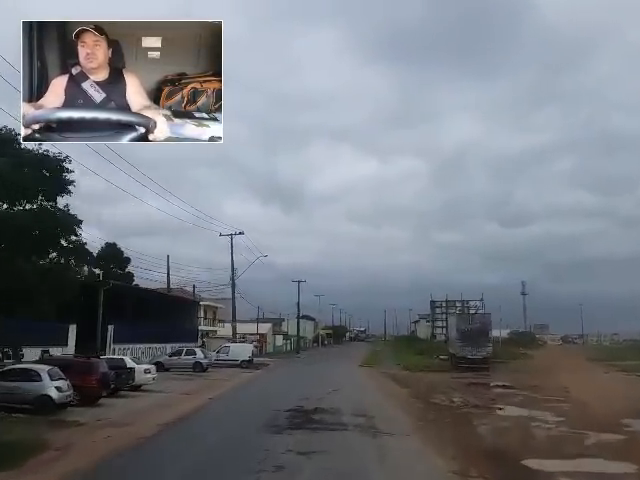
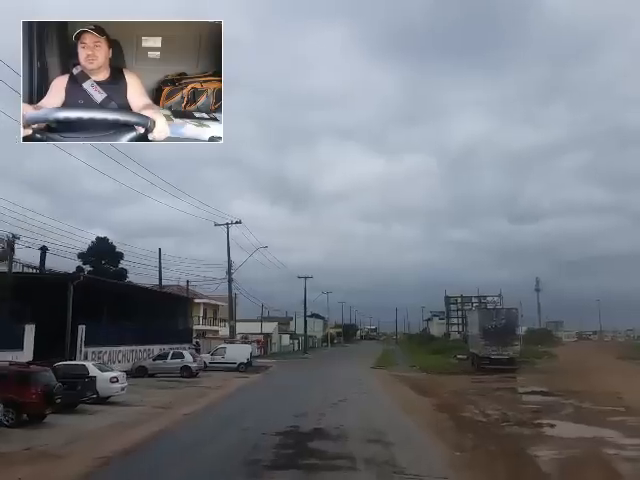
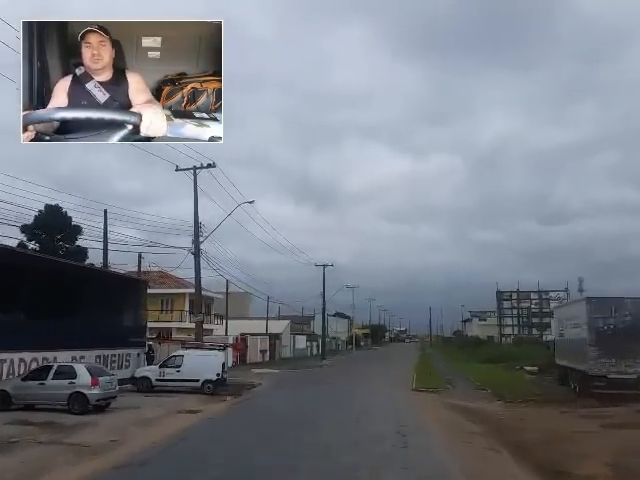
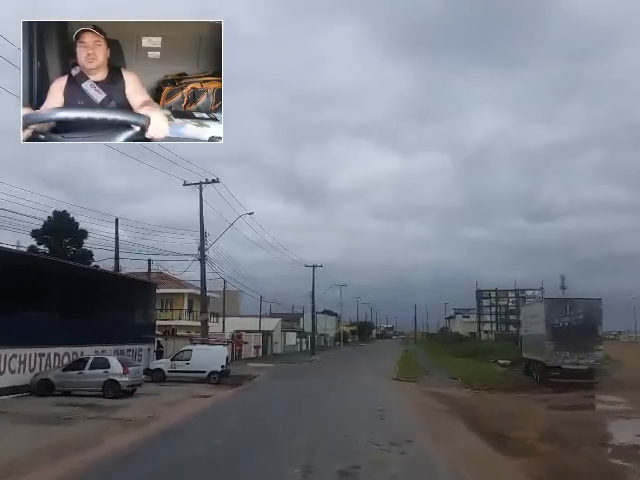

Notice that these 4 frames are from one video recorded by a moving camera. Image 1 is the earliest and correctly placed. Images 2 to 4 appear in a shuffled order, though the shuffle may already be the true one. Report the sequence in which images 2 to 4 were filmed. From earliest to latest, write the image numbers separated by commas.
2, 4, 3
